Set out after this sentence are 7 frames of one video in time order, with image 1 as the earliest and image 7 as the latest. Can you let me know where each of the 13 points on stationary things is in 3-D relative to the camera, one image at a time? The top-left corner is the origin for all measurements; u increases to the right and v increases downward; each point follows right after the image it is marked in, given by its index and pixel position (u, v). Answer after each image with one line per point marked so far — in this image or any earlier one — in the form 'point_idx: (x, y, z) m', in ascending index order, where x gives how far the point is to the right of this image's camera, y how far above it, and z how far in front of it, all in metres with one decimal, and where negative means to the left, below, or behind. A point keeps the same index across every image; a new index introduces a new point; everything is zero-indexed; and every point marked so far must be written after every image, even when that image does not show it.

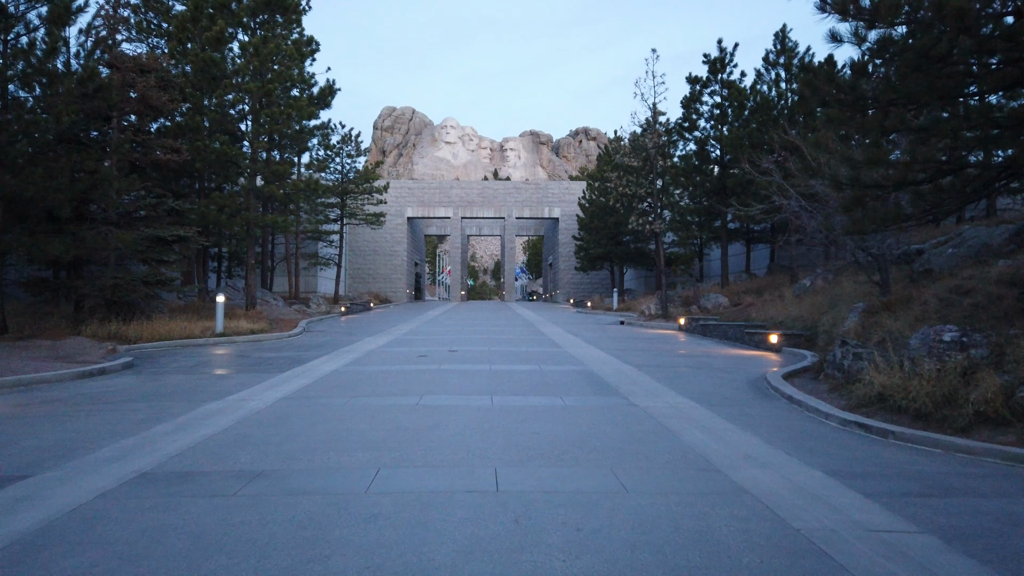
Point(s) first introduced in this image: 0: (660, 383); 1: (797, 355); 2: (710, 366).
0: (+2.5, -1.6, +12.7) m
1: (+6.6, -1.6, +17.7) m
2: (+4.2, -1.7, +16.4) m
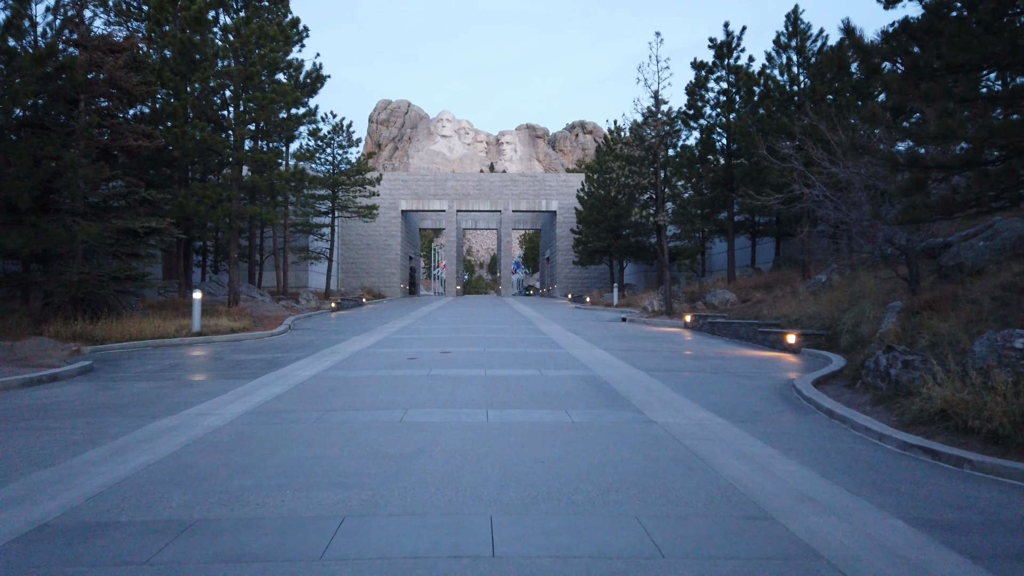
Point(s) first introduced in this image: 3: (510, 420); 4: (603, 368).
0: (+2.4, -1.6, +11.3) m
1: (+6.5, -1.5, +16.3) m
2: (+4.2, -1.6, +15.0) m
3: (0.0, -1.5, +9.0) m
4: (+1.7, -1.5, +14.1) m
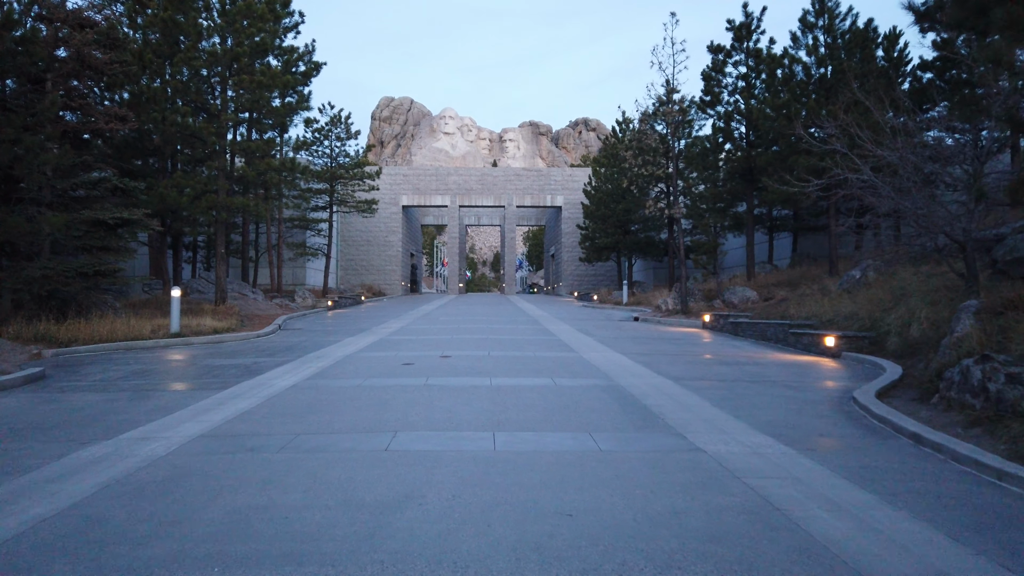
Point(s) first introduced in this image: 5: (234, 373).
0: (+2.6, -1.5, +9.5) m
1: (+6.7, -1.4, +14.5) m
2: (+4.3, -1.6, +13.2) m
3: (+0.1, -1.5, +7.2) m
4: (+1.8, -1.4, +12.3) m
5: (-5.1, -1.5, +14.0) m
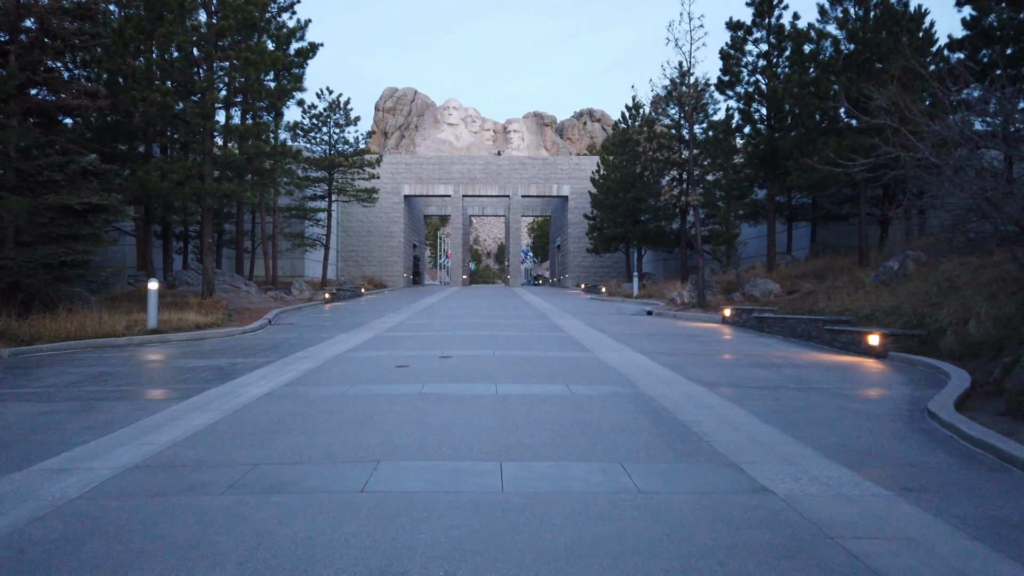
0: (+2.7, -1.4, +7.9) m
1: (+6.8, -1.3, +12.8) m
2: (+4.5, -1.4, +11.6) m
3: (+0.2, -1.5, +5.6) m
4: (+1.9, -1.3, +10.7) m
5: (-4.9, -1.4, +12.4) m
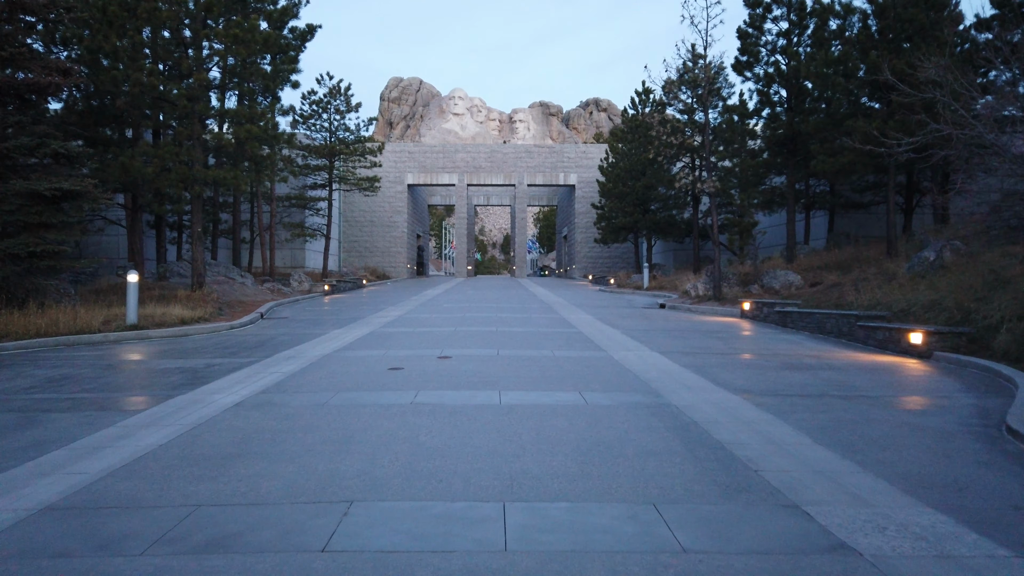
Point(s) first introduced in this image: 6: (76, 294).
0: (+2.7, -1.4, +6.6) m
1: (+6.9, -1.2, +11.5) m
2: (+4.5, -1.4, +10.3) m
3: (+0.2, -1.4, +4.3) m
4: (+2.0, -1.2, +9.4) m
5: (-4.9, -1.3, +11.2) m
6: (-10.7, -0.1, +18.8) m
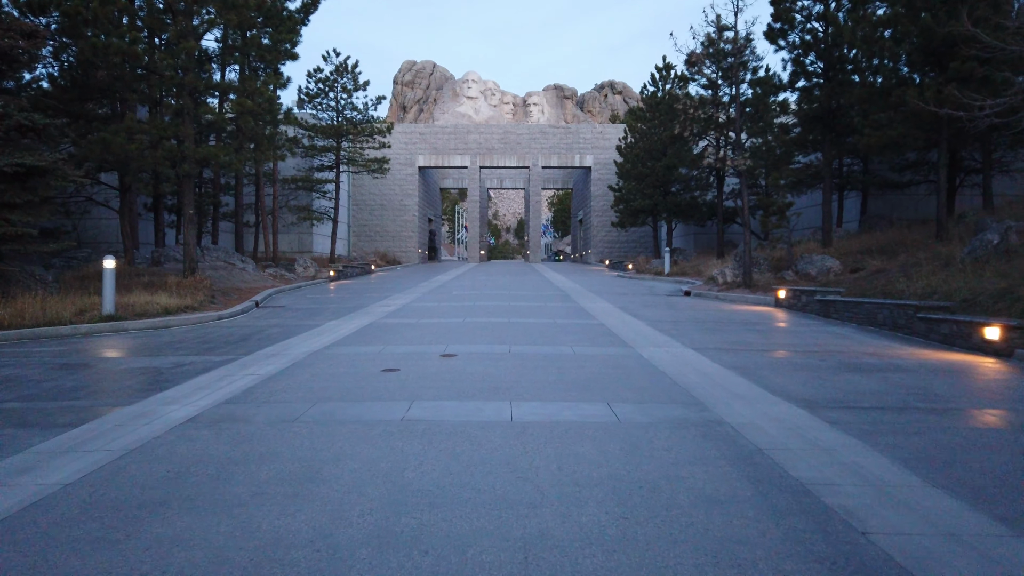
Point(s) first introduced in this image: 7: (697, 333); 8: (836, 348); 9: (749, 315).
0: (+2.8, -1.3, +5.0) m
1: (+7.1, -1.1, +9.8) m
2: (+4.7, -1.2, +8.5) m
3: (+0.3, -1.4, +2.7) m
4: (+2.1, -1.1, +7.7) m
5: (-4.7, -1.2, +9.7) m
6: (-10.4, +0.2, +17.4) m
7: (+3.4, -0.8, +14.2) m
8: (+5.3, -1.0, +12.6) m
9: (+5.6, -0.6, +18.2) m
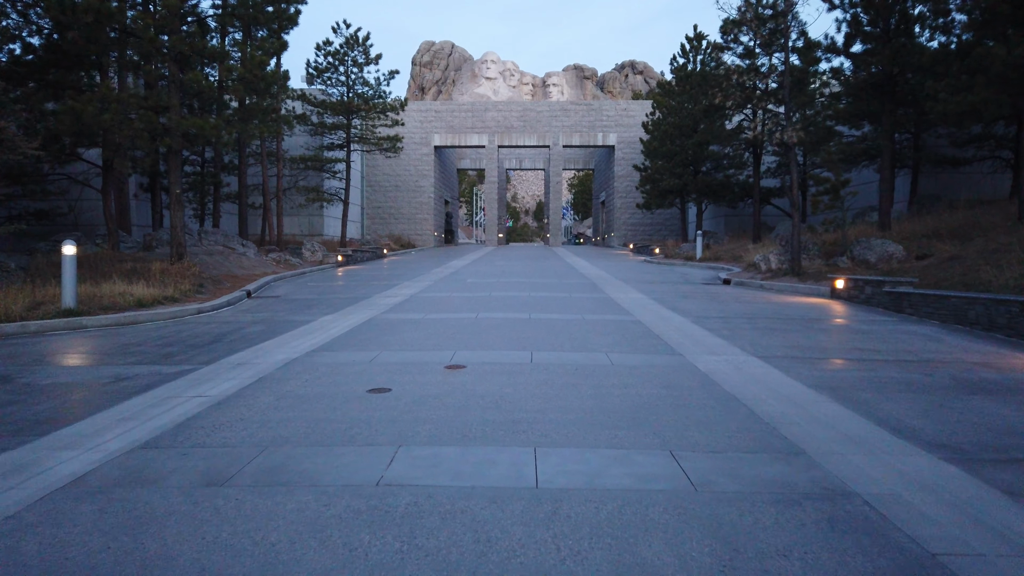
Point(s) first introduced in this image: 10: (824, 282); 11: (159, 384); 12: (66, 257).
0: (+2.9, -1.4, +2.7) m
1: (+7.3, -1.0, +7.4) m
2: (+4.9, -1.2, +6.3) m
3: (+0.3, -1.6, +0.5) m
4: (+2.3, -1.1, +5.5) m
5: (-4.5, -1.1, +7.6) m
6: (-10.0, +0.4, +15.4) m
7: (+3.7, -0.7, +11.9) m
8: (+5.6, -0.9, +10.3) m
9: (+6.0, -0.4, +15.8) m
10: (+7.6, +0.1, +18.7) m
11: (-3.8, -1.0, +8.1) m
12: (-7.8, +0.5, +13.5) m
